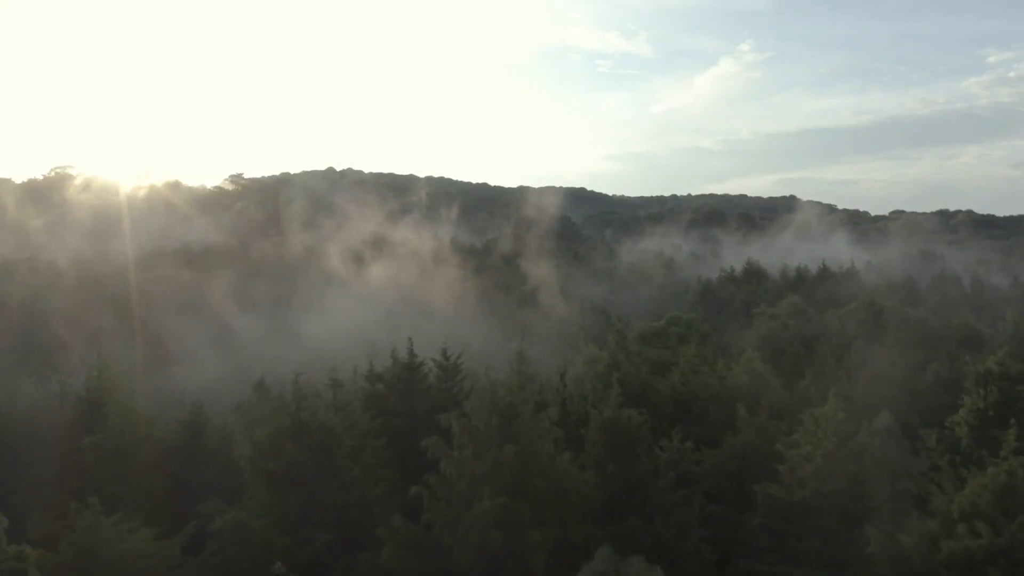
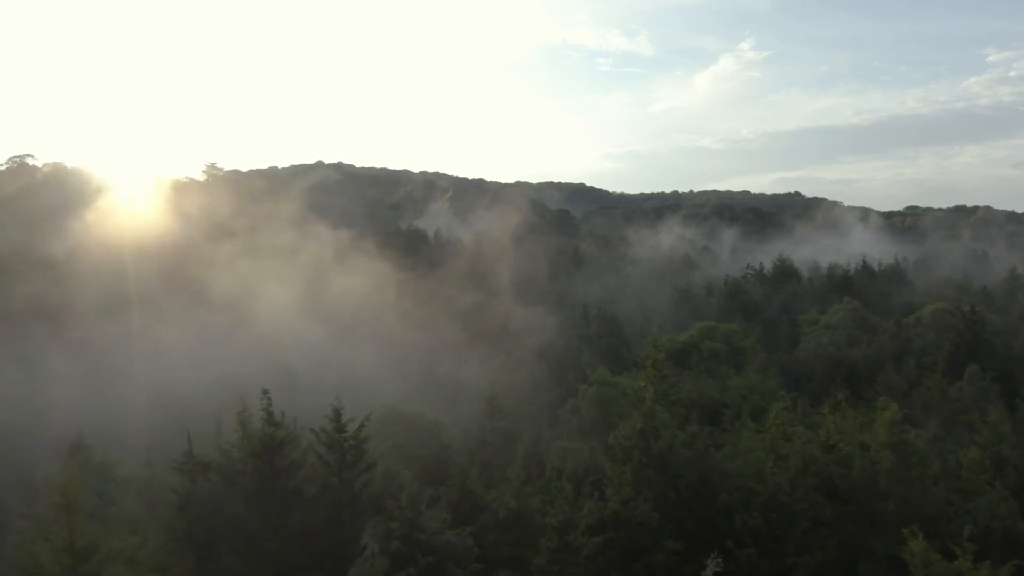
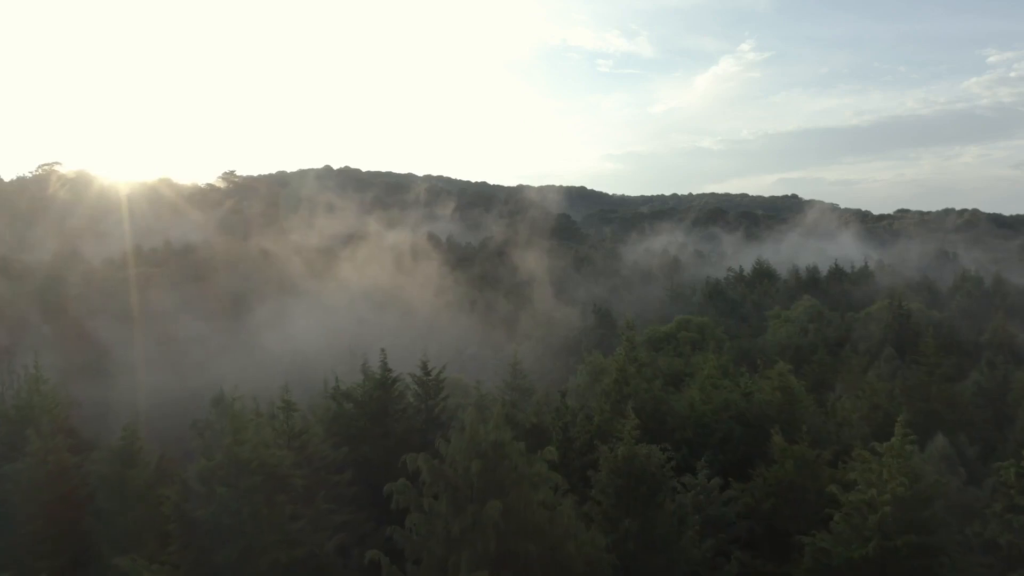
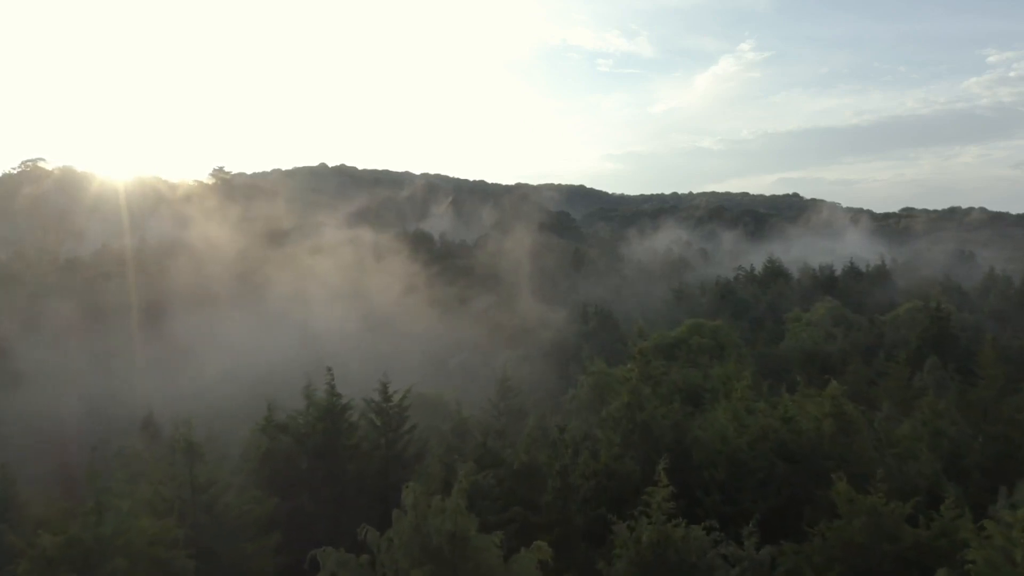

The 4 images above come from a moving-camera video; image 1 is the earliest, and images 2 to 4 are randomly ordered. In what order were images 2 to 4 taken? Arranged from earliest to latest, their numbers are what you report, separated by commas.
3, 4, 2
